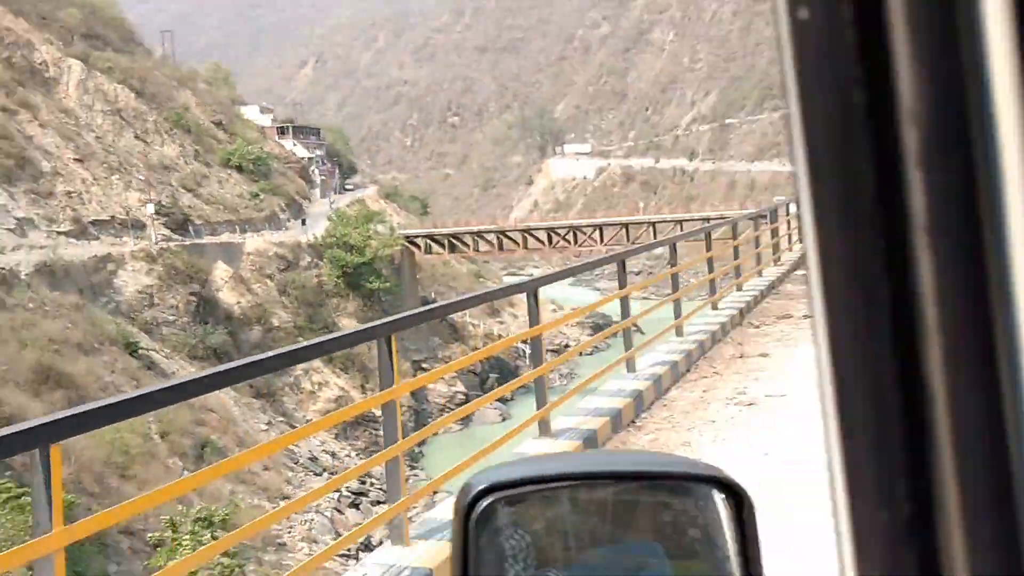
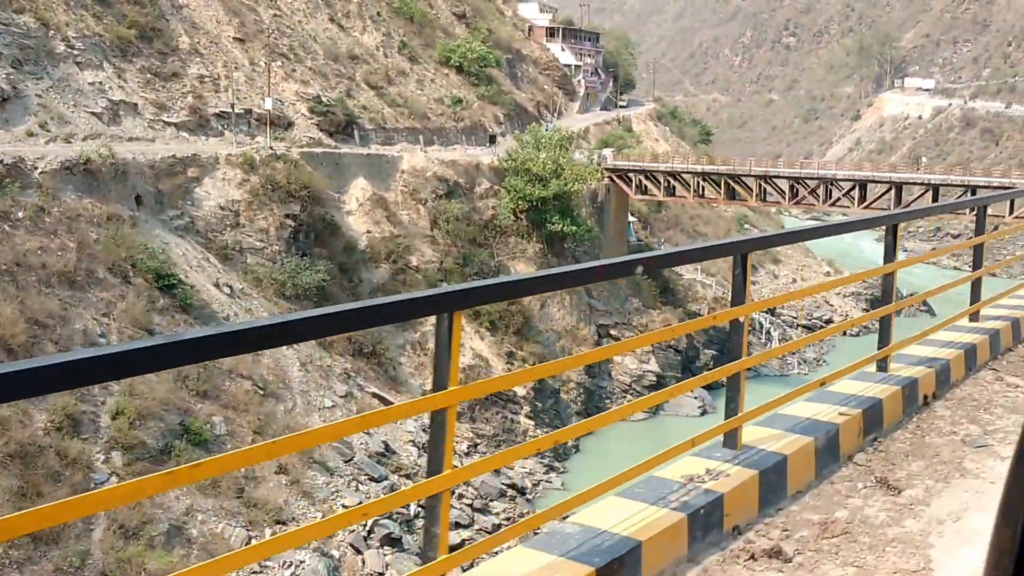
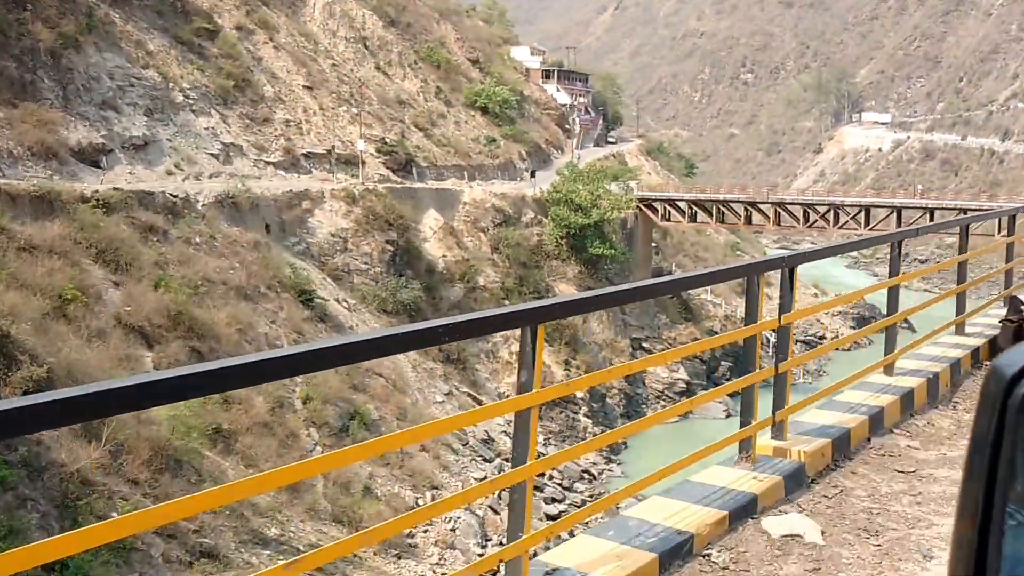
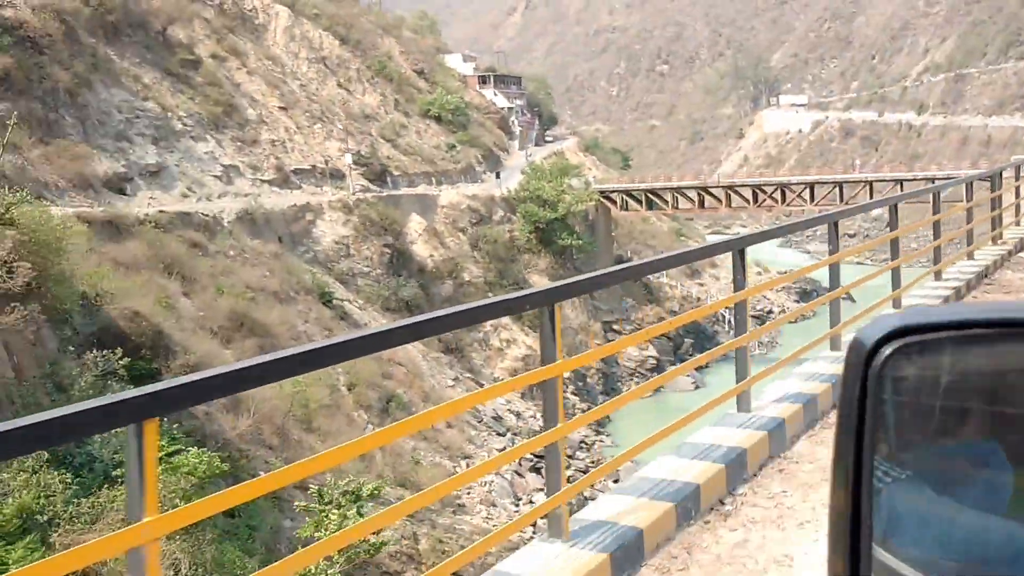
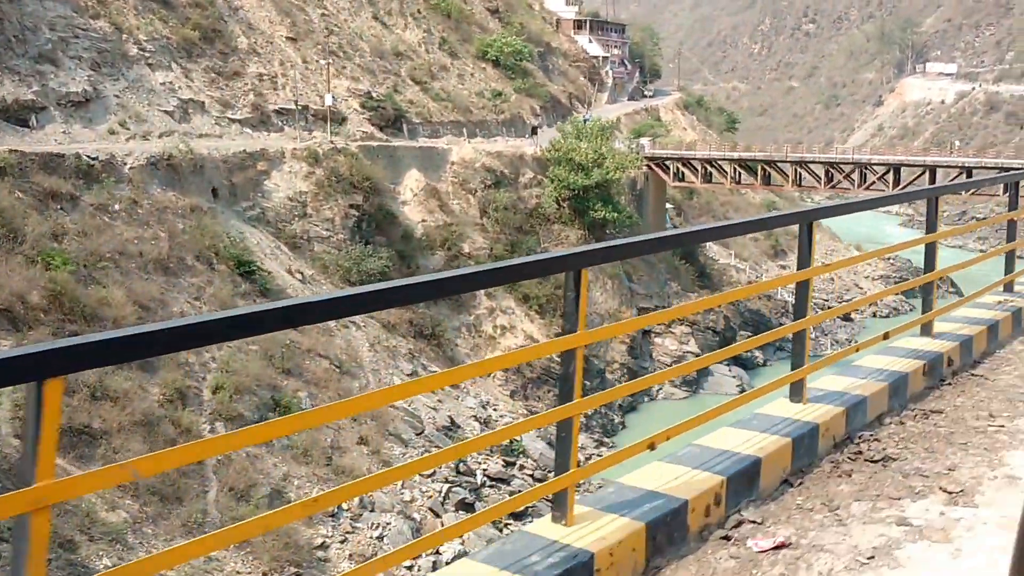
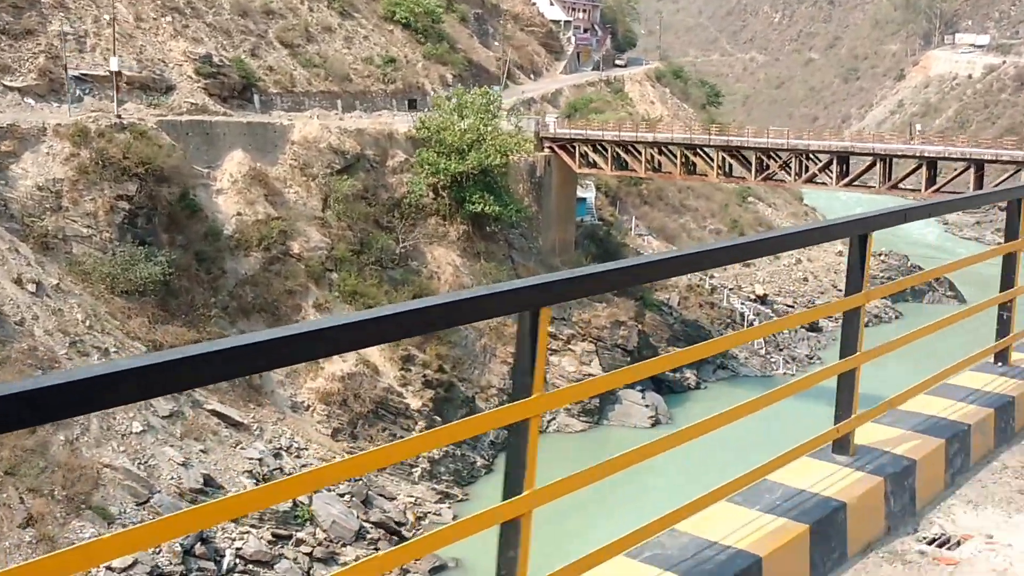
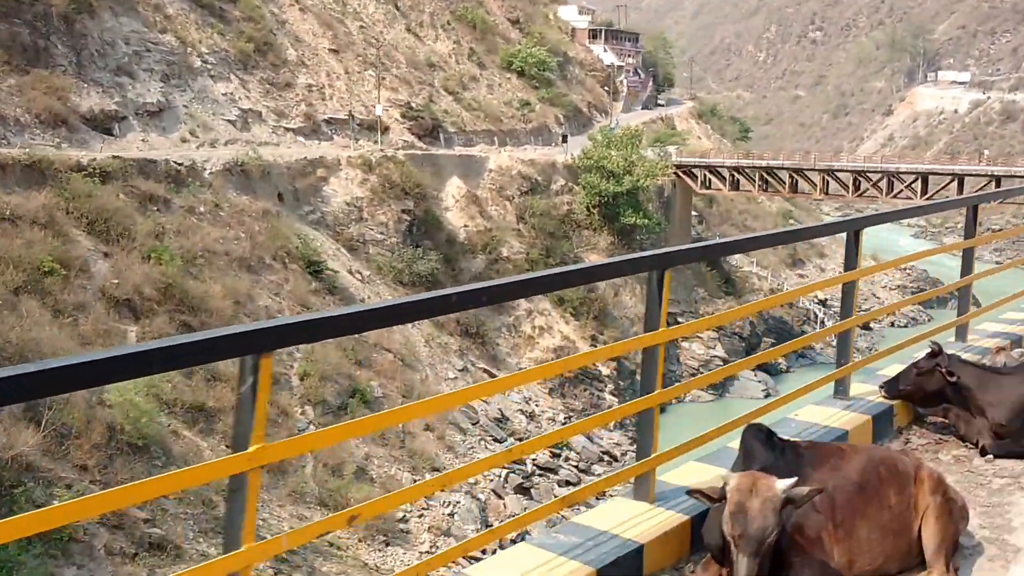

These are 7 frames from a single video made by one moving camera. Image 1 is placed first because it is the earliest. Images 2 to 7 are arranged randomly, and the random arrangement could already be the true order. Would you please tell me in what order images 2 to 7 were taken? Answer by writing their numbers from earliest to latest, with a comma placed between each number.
4, 3, 7, 5, 2, 6
